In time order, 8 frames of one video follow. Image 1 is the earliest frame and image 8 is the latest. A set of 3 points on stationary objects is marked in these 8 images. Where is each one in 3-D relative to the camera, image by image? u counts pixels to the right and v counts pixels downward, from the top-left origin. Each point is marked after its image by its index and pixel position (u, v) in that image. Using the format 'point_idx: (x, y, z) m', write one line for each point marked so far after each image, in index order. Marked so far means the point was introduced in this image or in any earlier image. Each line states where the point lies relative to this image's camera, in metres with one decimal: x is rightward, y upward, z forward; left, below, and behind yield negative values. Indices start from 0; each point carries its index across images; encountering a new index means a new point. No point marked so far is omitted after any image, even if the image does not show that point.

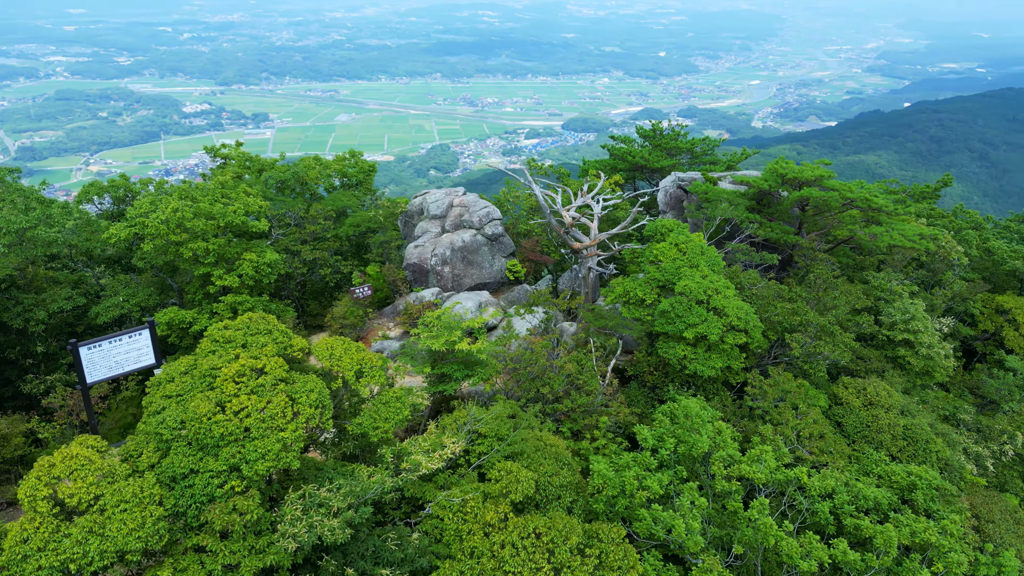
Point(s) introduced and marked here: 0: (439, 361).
0: (-1.3, -1.3, +13.0) m
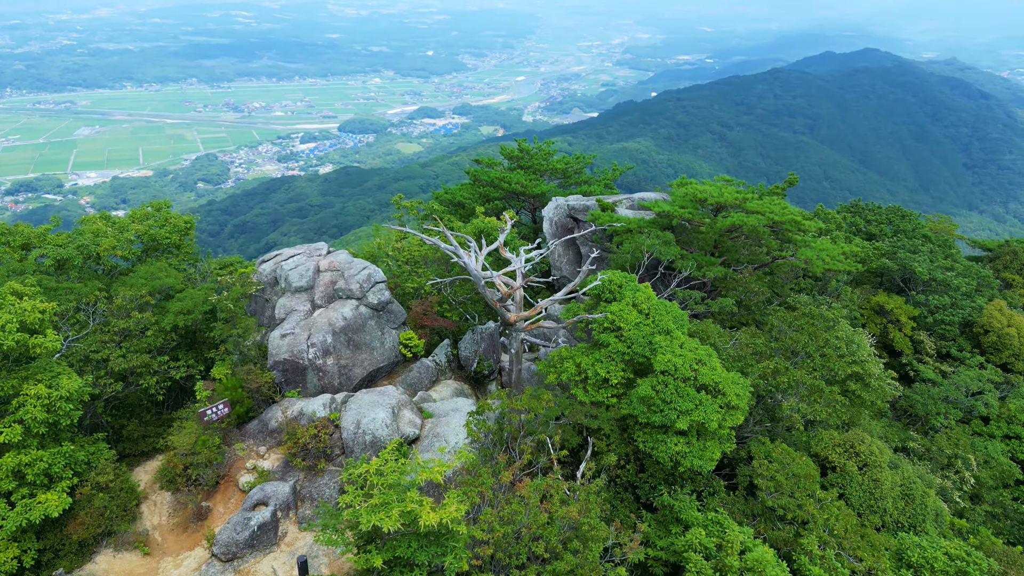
0: (-1.6, -3.0, +8.9) m
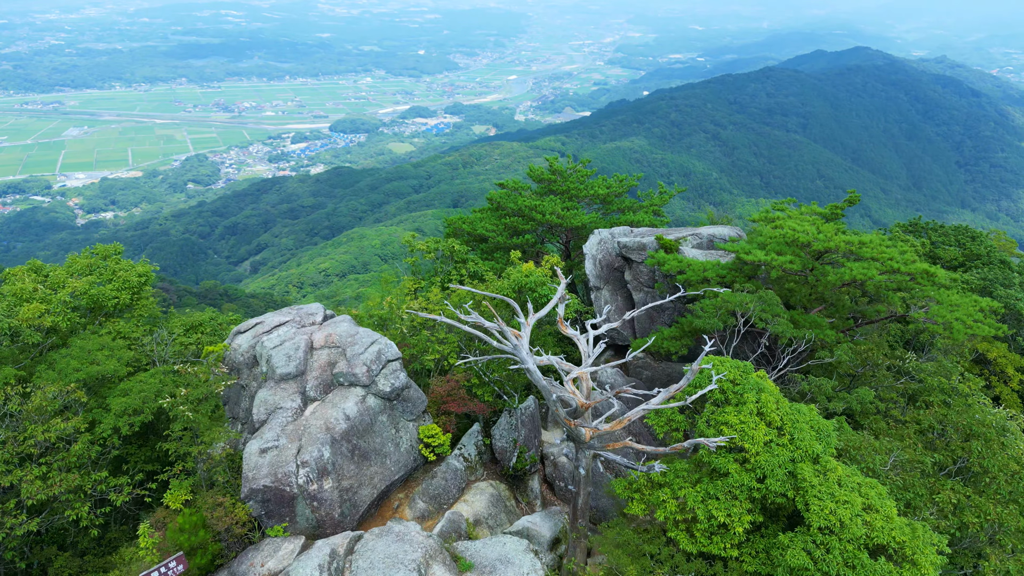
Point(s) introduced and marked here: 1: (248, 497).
0: (-0.6, -4.3, +5.2) m
1: (-3.5, -2.7, +9.7) m
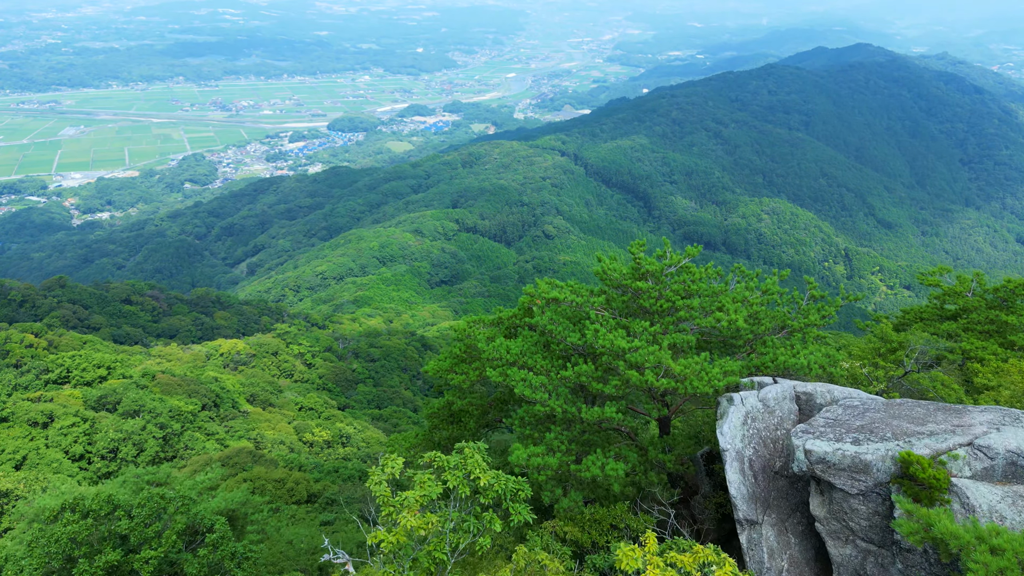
0: (+0.3, -7.2, -2.8) m
1: (-2.6, -5.6, +1.7) m
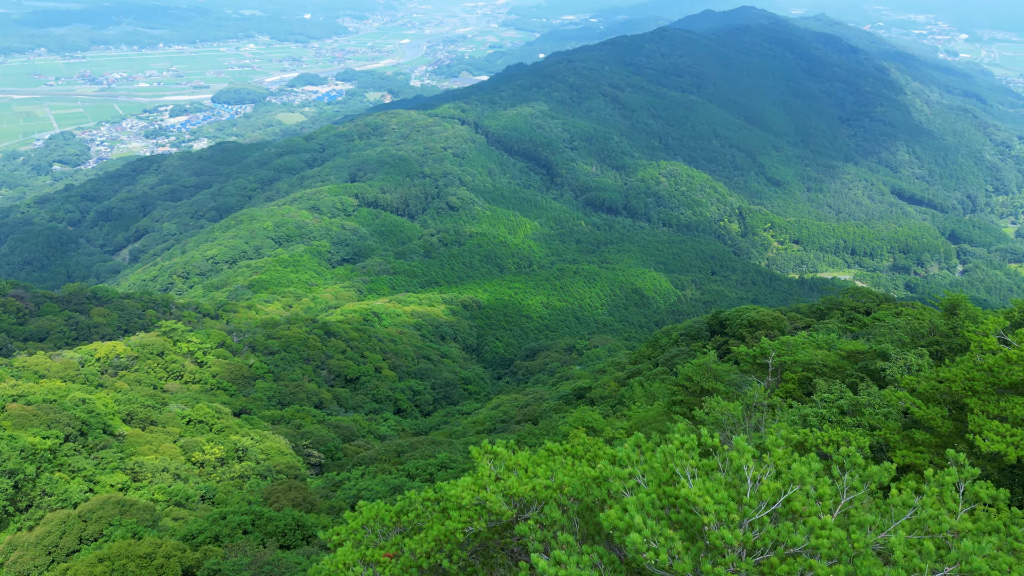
0: (+1.8, -9.8, -8.5) m
1: (-1.8, -8.2, -4.5) m
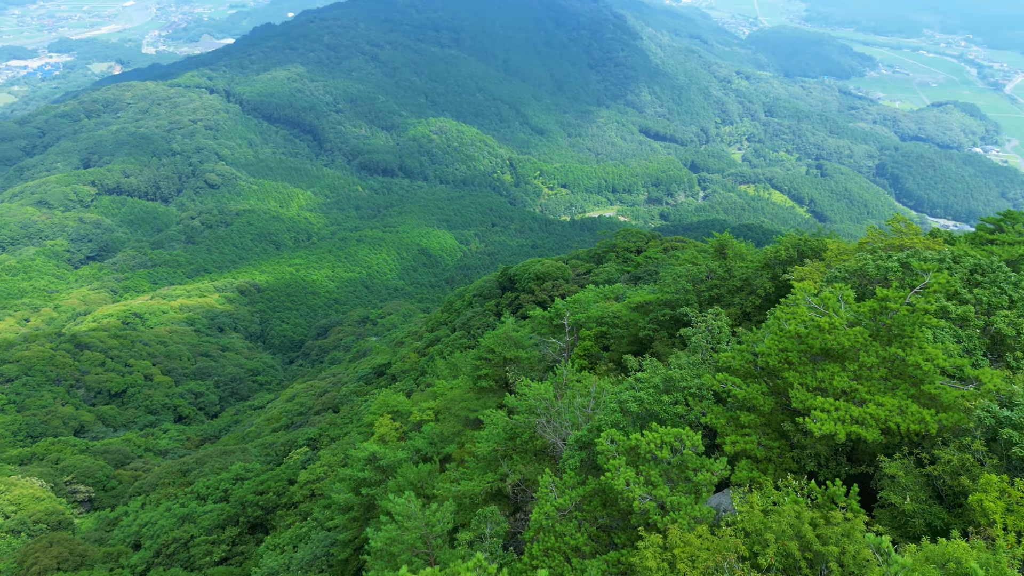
0: (+5.8, -10.8, -9.7) m
1: (+1.1, -9.6, -7.0) m
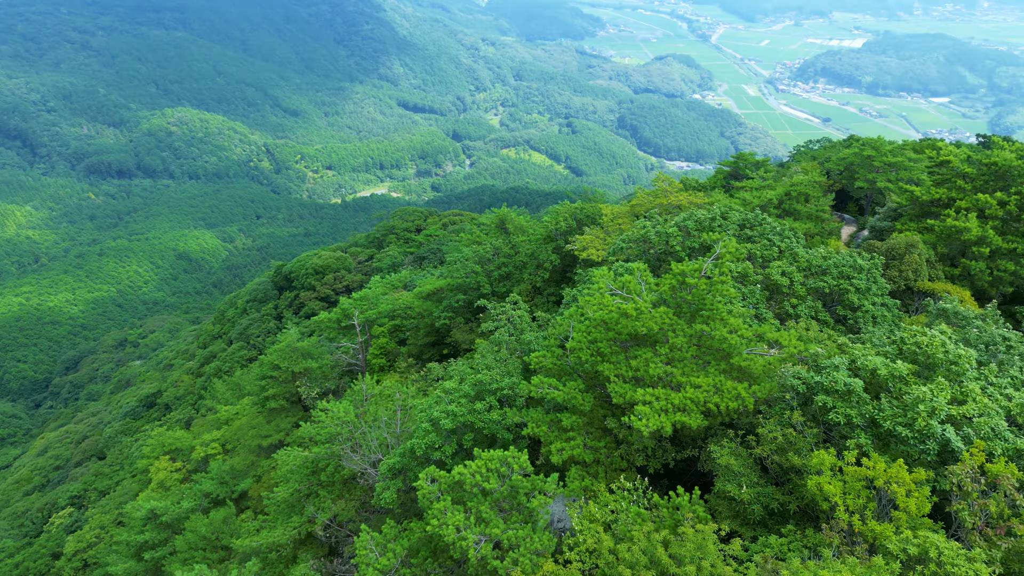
0: (+10.4, -10.7, -8.7) m
1: (+4.9, -10.2, -7.5) m
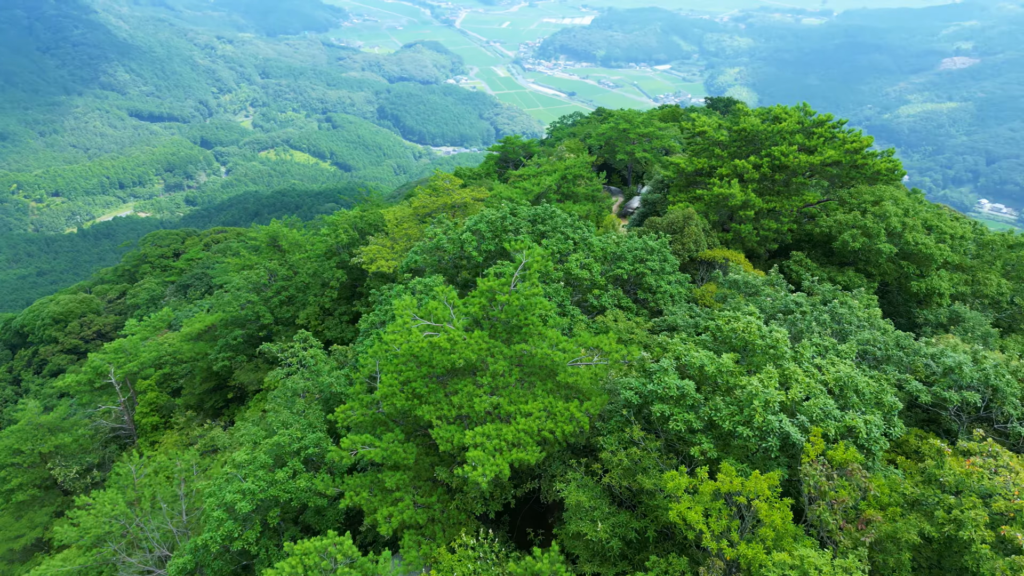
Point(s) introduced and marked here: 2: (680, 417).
0: (+14.4, -9.5, -6.4) m
1: (+8.8, -9.8, -6.9) m
2: (+2.2, -1.7, +9.4) m
